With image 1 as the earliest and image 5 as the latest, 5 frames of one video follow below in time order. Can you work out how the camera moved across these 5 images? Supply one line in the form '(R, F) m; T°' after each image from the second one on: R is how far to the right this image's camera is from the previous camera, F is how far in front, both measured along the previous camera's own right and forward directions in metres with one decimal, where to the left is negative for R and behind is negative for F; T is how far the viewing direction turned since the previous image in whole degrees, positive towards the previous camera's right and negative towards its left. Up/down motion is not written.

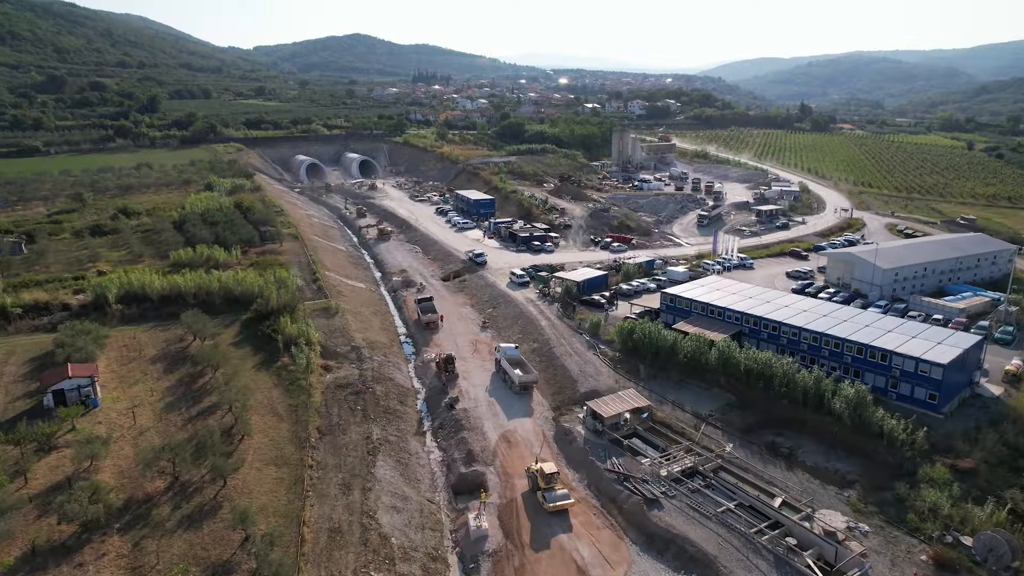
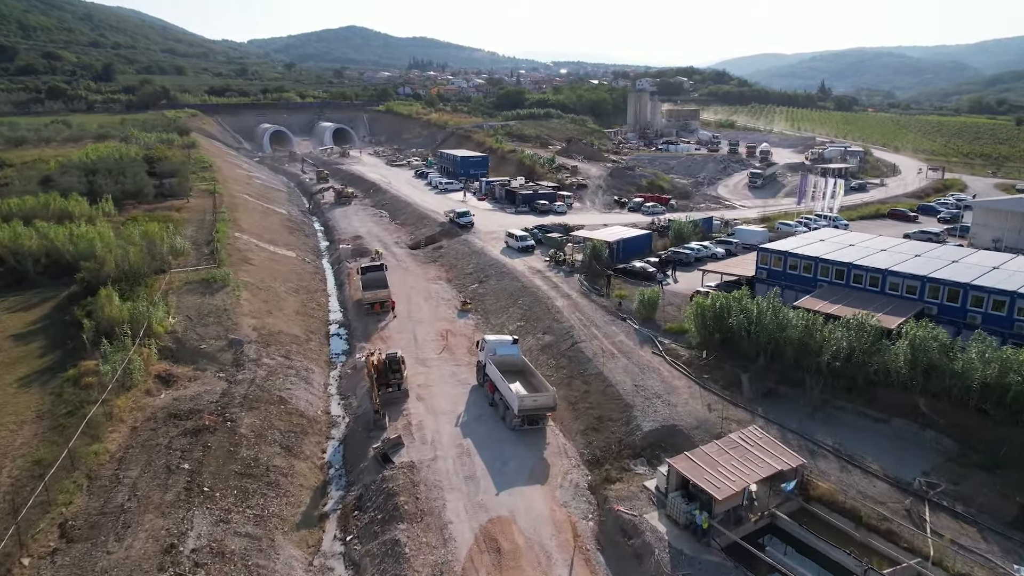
(+0.1, +14.6) m; 0°
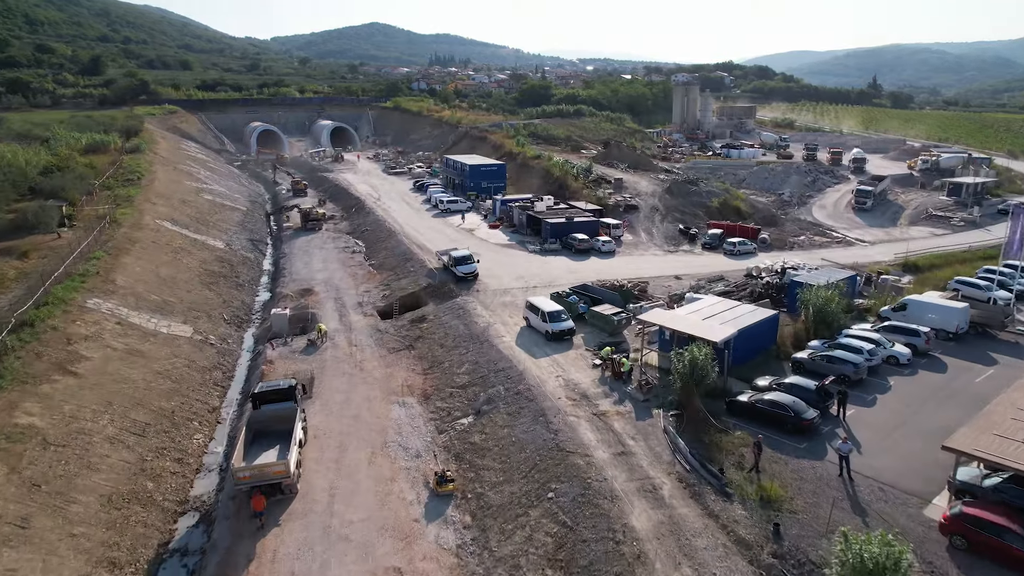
(0.0, +12.5) m; -2°
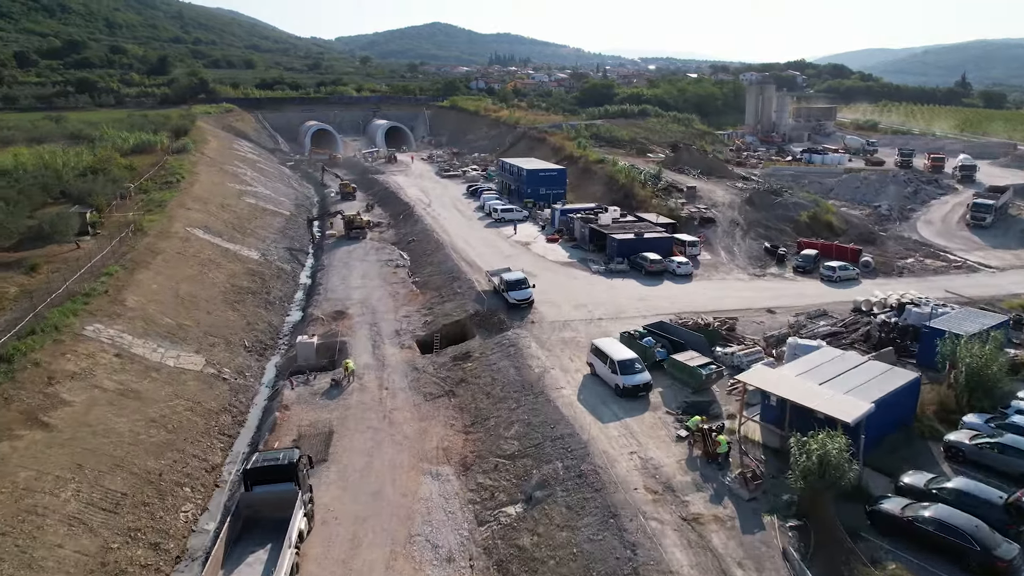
(-0.2, +3.4) m; -5°
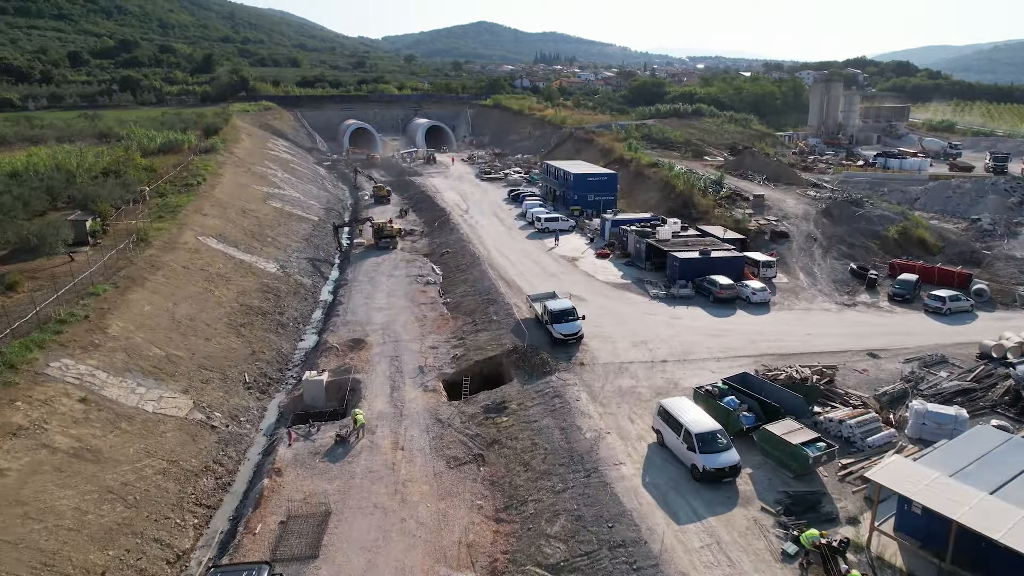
(-0.1, +3.3) m; -3°
